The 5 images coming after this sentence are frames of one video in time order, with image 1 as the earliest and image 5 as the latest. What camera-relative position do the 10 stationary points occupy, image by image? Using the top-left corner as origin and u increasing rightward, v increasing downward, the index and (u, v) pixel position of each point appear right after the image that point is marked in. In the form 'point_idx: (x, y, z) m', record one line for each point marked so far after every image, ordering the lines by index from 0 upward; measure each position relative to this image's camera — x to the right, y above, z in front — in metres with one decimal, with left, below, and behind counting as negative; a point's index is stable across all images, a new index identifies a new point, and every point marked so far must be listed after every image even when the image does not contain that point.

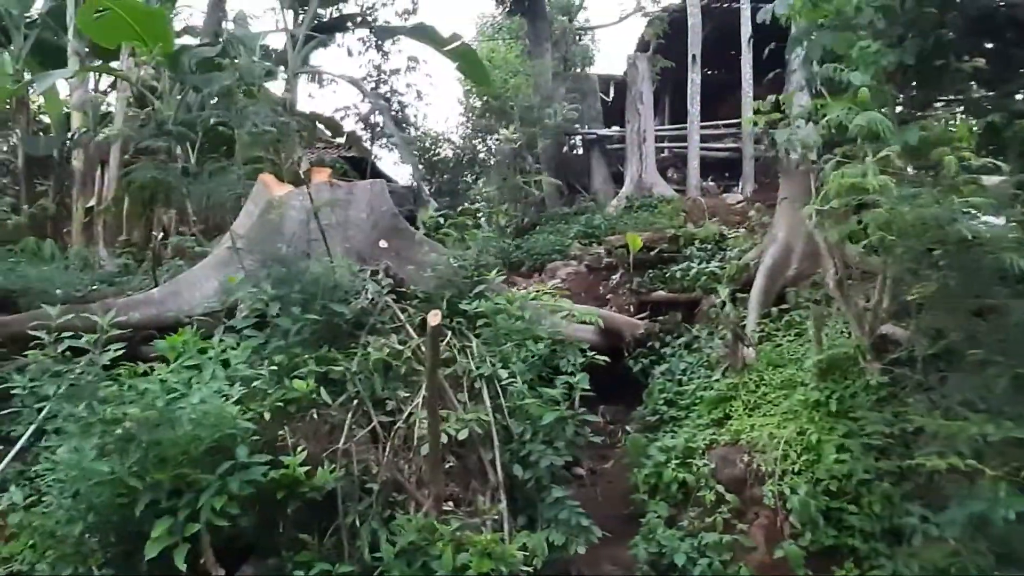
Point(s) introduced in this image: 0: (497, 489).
0: (-0.1, -1.0, +3.6) m
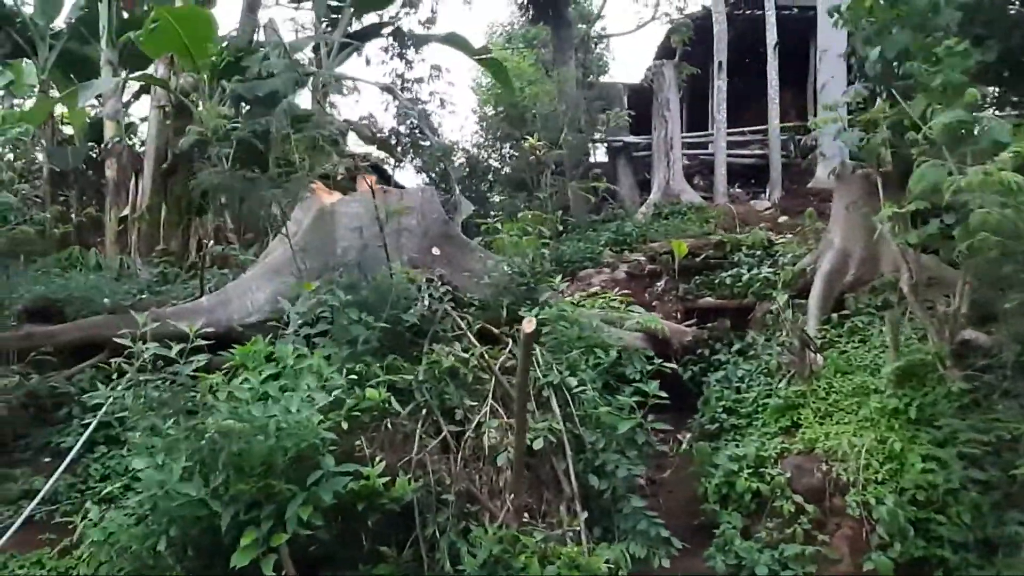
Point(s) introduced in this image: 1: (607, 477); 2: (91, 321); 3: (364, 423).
0: (+0.3, -1.1, +3.5) m
1: (+0.5, -1.0, +3.6) m
2: (-3.2, -0.3, +5.3) m
3: (-0.7, -0.7, +3.4) m
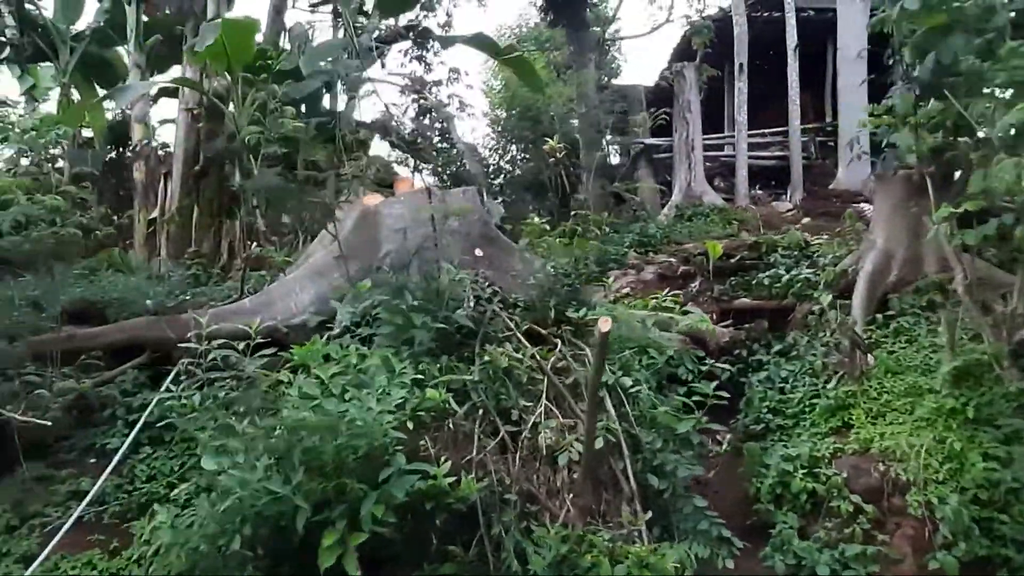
0: (+0.6, -1.1, +3.5) m
1: (+0.8, -1.0, +3.6) m
2: (-2.9, -0.3, +5.3) m
3: (-0.4, -0.7, +3.5) m
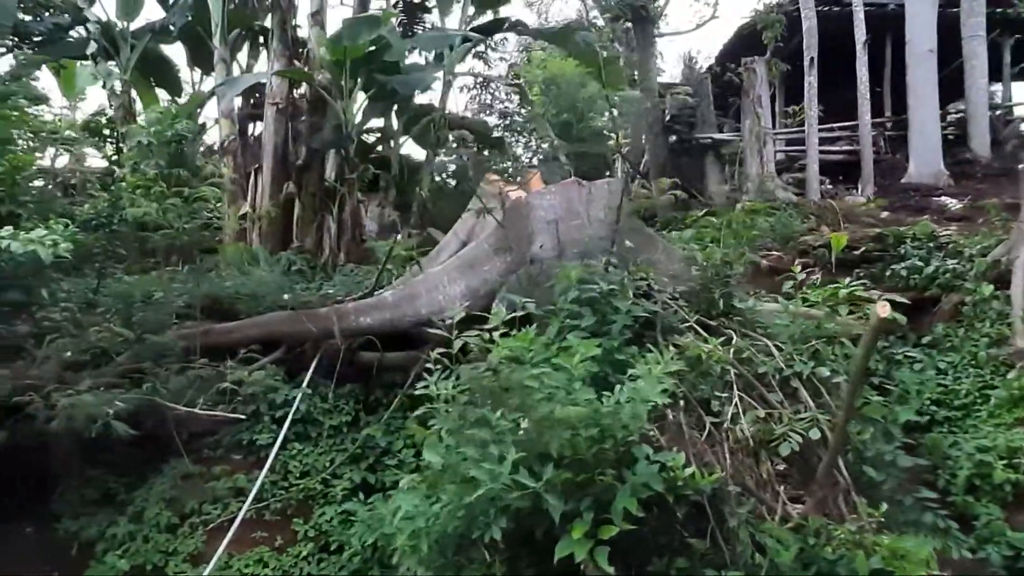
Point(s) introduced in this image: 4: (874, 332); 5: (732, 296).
0: (+1.7, -1.0, +3.5) m
1: (+1.9, -0.9, +3.5) m
2: (-1.8, -0.2, +5.2) m
3: (+0.6, -0.6, +3.4) m
4: (+1.4, -0.2, +2.8) m
5: (+1.5, 0.0, +4.6) m
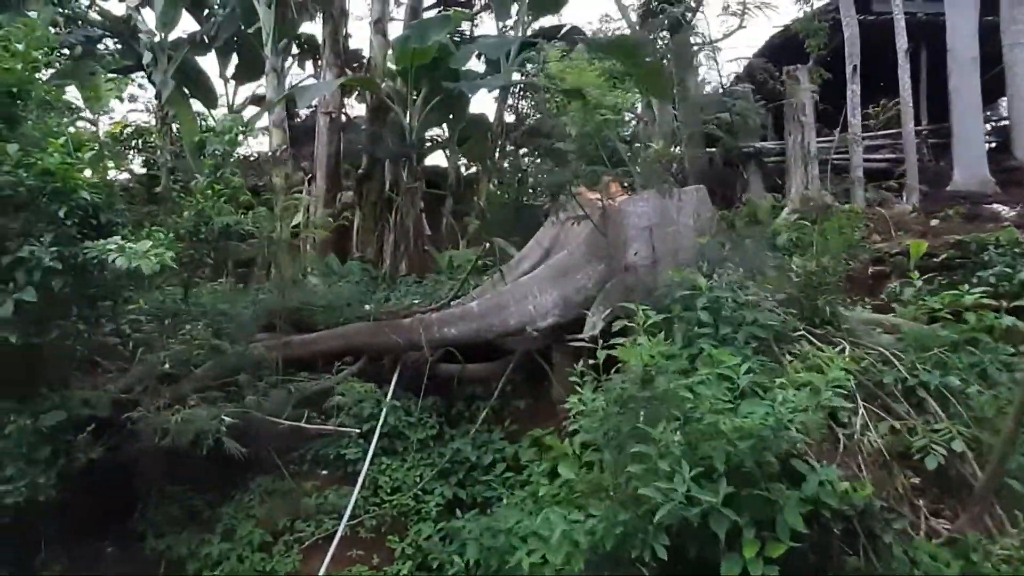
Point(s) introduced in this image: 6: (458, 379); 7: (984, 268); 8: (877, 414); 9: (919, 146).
0: (+2.3, -1.0, +3.3) m
1: (+2.5, -1.0, +3.4) m
2: (-1.2, -0.3, +5.1) m
3: (+1.3, -0.7, +3.3) m
4: (+2.1, -0.2, +2.7) m
5: (+2.1, -0.1, +4.5) m
6: (-0.4, -0.7, +5.1) m
7: (+3.9, +0.2, +5.7) m
8: (+2.0, -0.7, +3.7) m
9: (+6.5, +2.3, +11.0) m
